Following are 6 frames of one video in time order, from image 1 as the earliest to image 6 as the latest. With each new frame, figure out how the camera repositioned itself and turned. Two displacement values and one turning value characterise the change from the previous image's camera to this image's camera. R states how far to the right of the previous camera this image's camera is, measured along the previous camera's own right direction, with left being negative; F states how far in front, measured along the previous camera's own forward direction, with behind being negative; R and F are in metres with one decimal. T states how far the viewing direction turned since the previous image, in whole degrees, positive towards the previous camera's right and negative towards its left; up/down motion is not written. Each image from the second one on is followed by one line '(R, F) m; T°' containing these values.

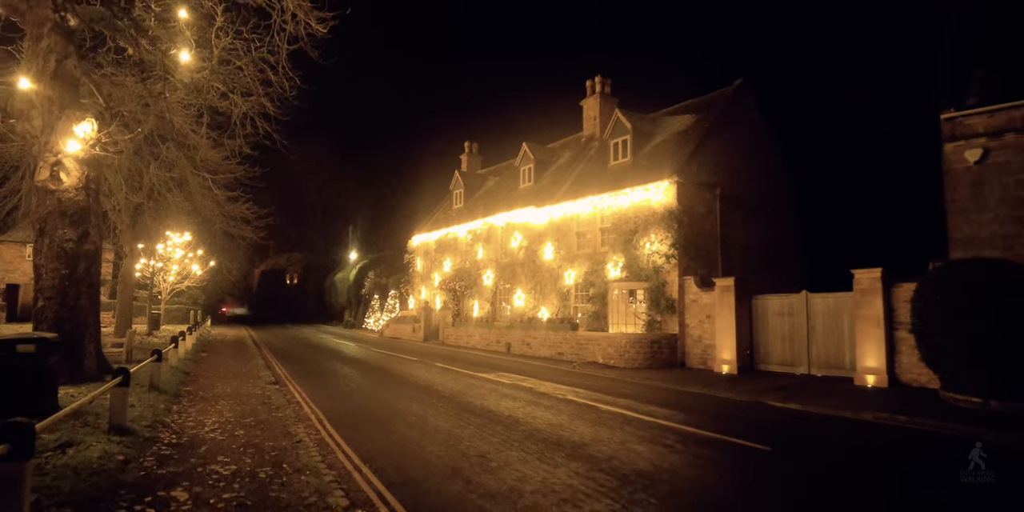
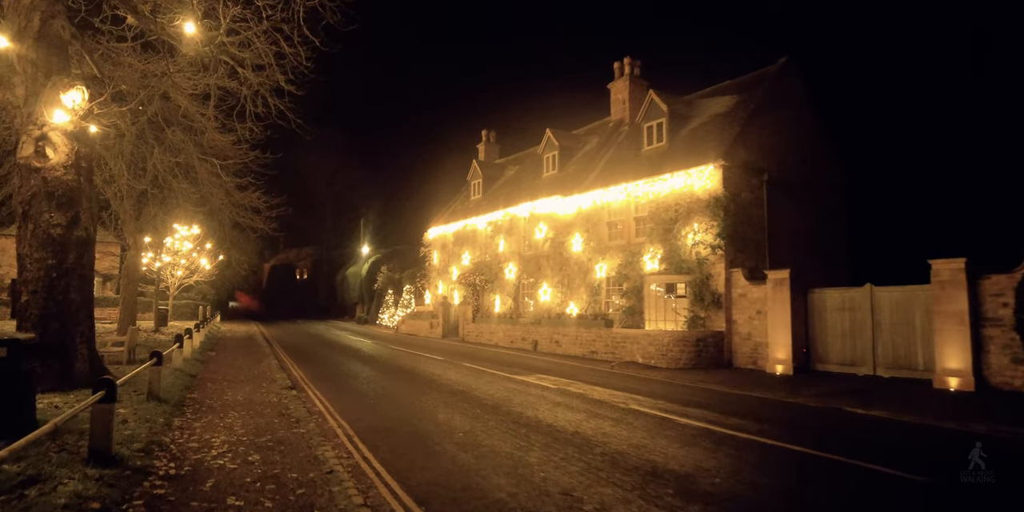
(-0.6, +1.3) m; -1°
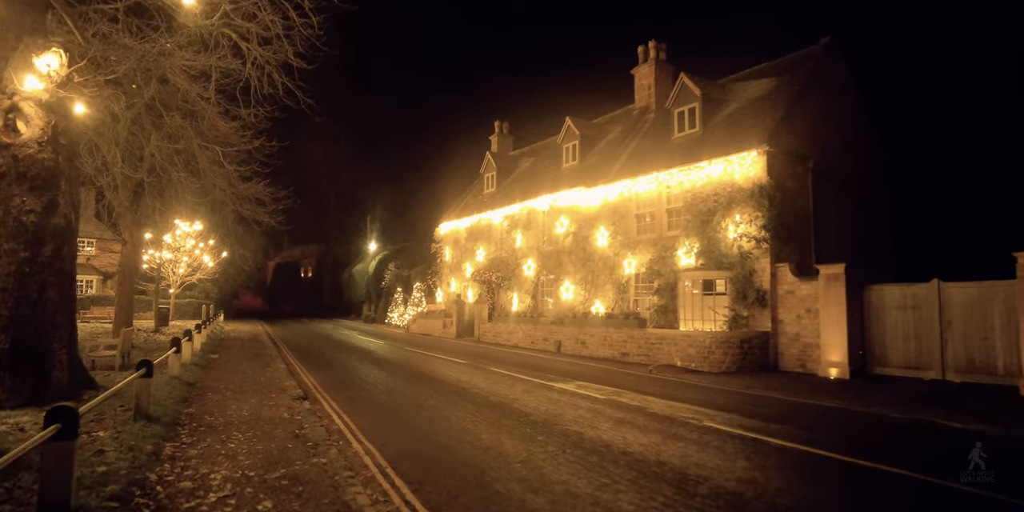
(-0.6, +1.3) m; 0°
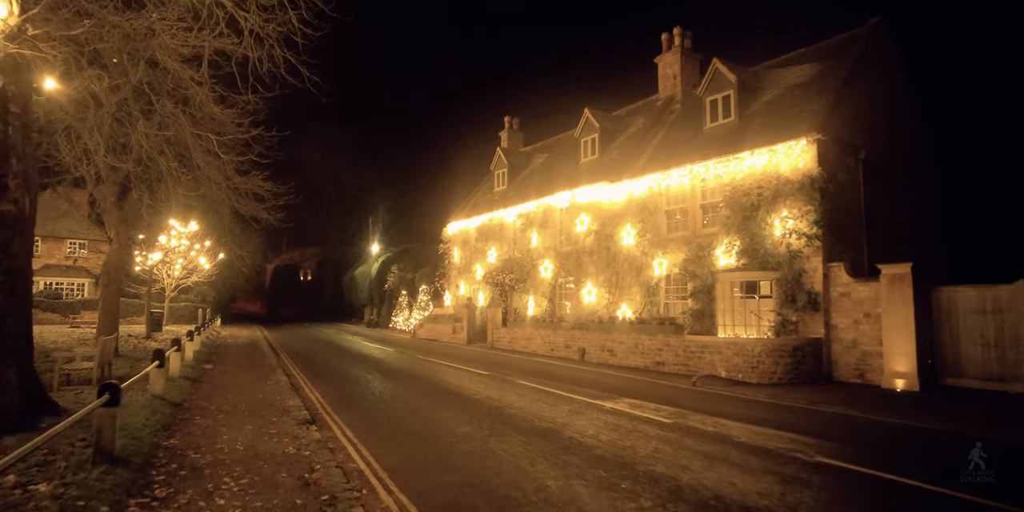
(-0.6, +1.4) m; 0°
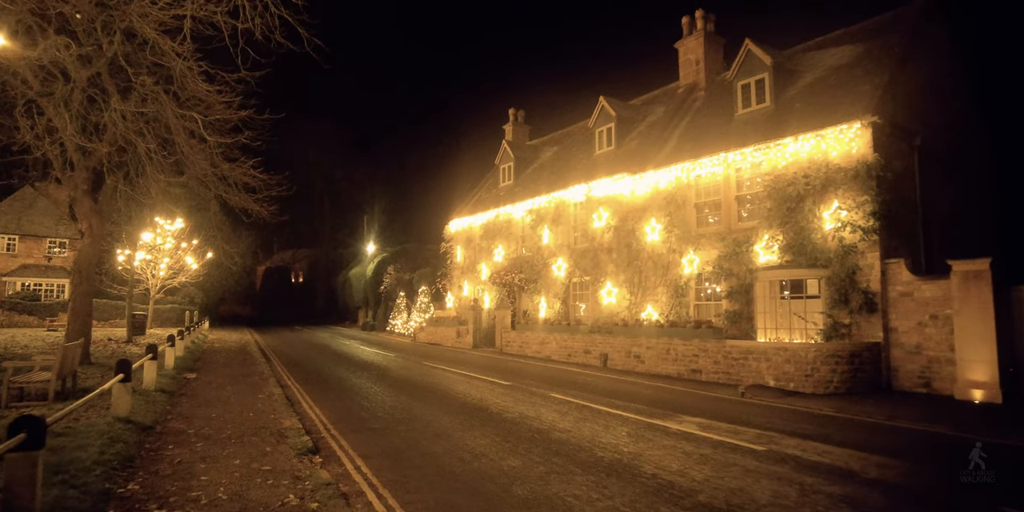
(-0.6, +1.5) m; +1°
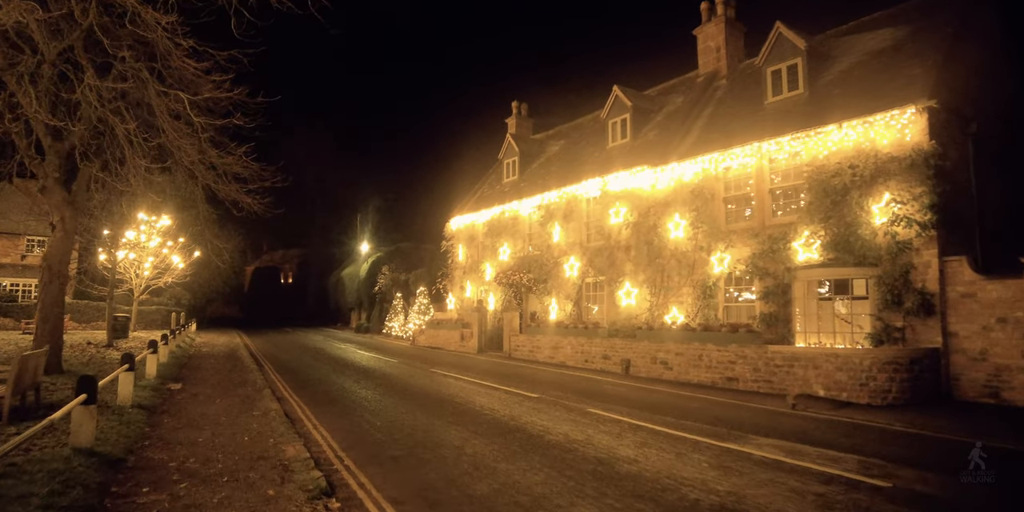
(-0.6, +1.2) m; +1°
